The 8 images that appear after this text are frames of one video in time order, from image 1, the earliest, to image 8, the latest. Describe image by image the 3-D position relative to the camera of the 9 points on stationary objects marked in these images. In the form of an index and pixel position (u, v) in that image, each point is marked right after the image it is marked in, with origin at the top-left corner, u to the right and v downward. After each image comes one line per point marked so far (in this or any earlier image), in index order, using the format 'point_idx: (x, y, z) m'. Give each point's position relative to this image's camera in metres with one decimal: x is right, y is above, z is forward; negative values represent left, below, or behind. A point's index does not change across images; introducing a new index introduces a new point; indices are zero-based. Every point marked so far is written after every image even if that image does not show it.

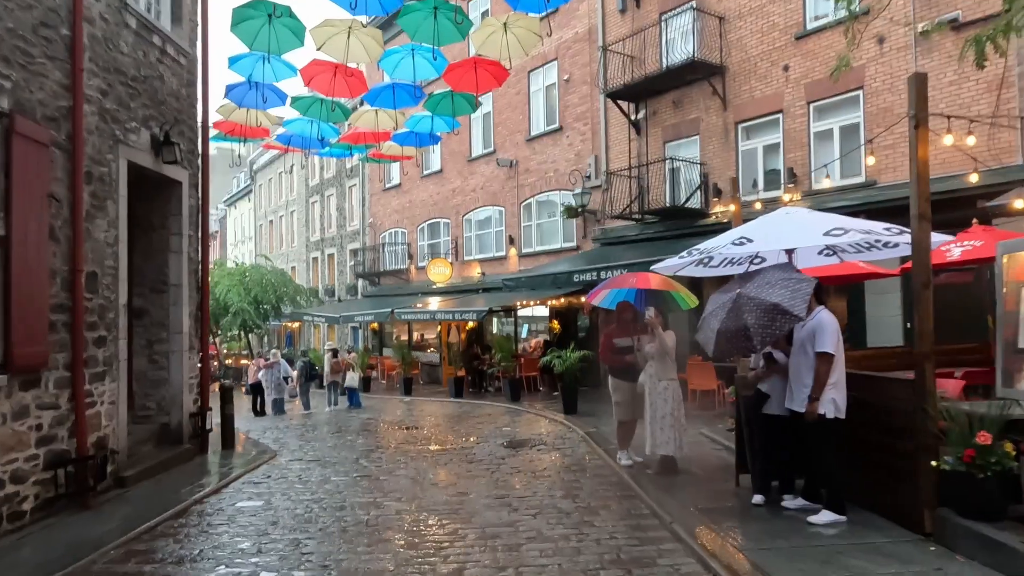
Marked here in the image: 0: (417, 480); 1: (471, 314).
0: (-1.2, -2.4, +8.6) m
1: (-1.2, -0.7, +19.2) m
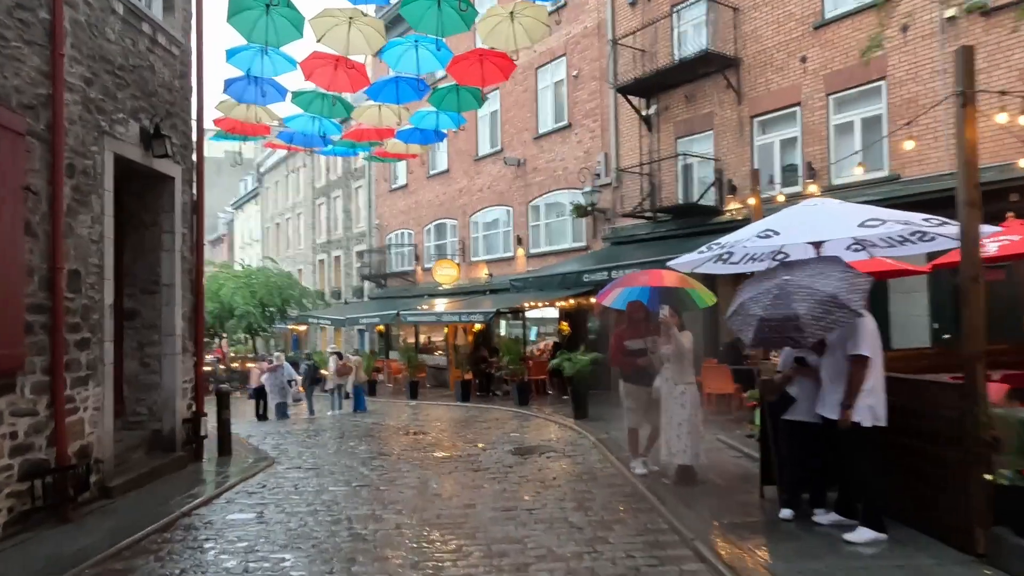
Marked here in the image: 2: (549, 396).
0: (-1.1, -2.4, +8.1) m
1: (-0.9, -0.8, +18.7) m
2: (+1.0, -2.8, +17.8) m
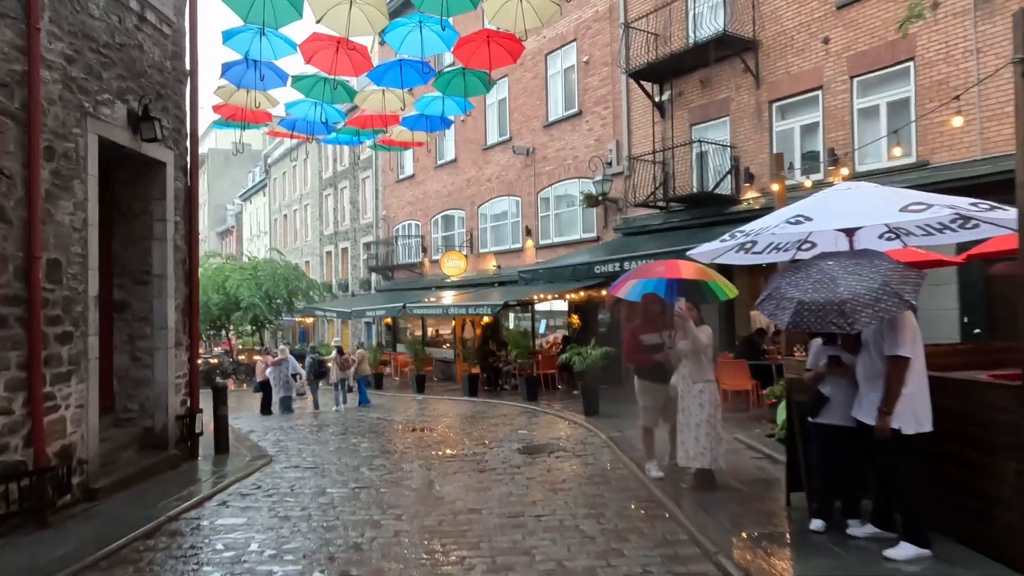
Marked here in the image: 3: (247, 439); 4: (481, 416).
0: (-1.0, -2.3, +7.6) m
1: (-0.7, -0.5, +18.2) m
2: (+1.2, -2.6, +17.4) m
3: (-4.8, -2.7, +12.4) m
4: (-0.7, -2.8, +14.7) m
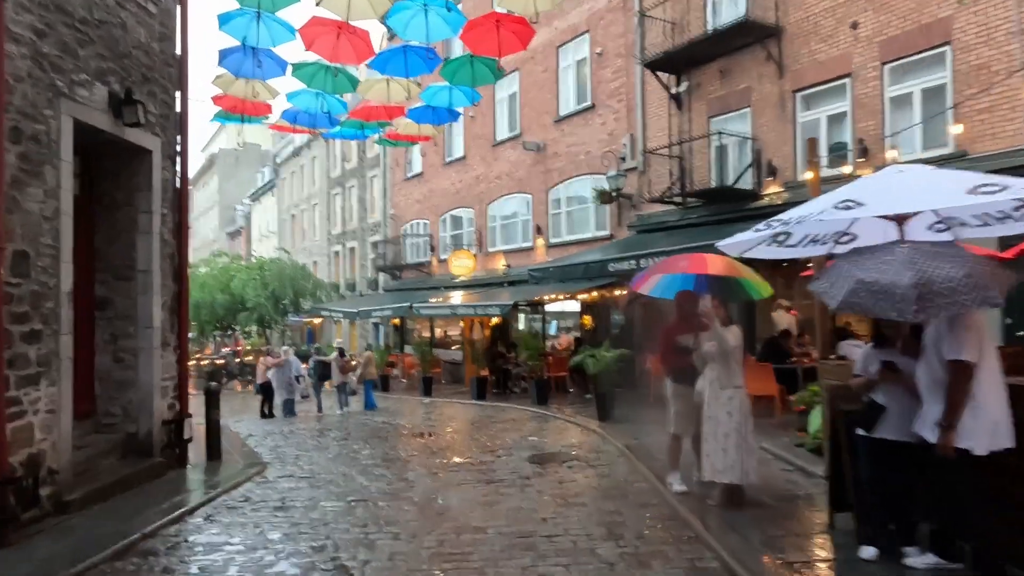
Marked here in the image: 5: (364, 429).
0: (-0.9, -2.3, +7.0) m
1: (-0.5, -0.5, +17.6) m
2: (+1.4, -2.6, +16.7) m
3: (-4.7, -2.7, +11.8) m
4: (-0.5, -2.7, +14.1) m
5: (-3.1, -3.0, +14.4) m
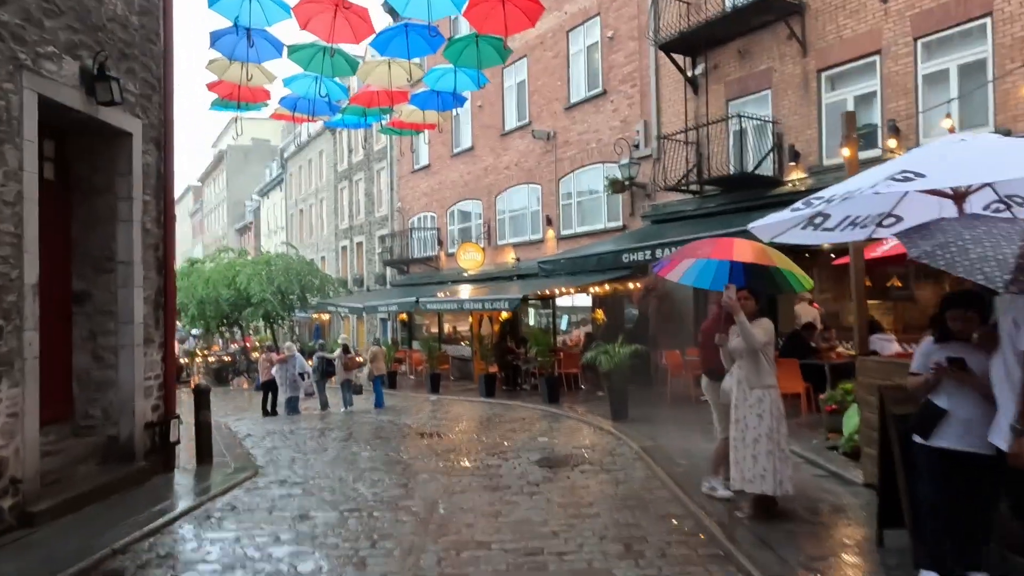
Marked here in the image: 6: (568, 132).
0: (-0.9, -2.2, +6.4) m
1: (-0.2, -0.4, +17.0) m
2: (+1.6, -2.5, +16.1) m
3: (-4.5, -2.6, +11.3) m
4: (-0.3, -2.6, +13.5) m
5: (-2.9, -2.8, +13.8) m
6: (+1.6, +4.4, +19.3) m
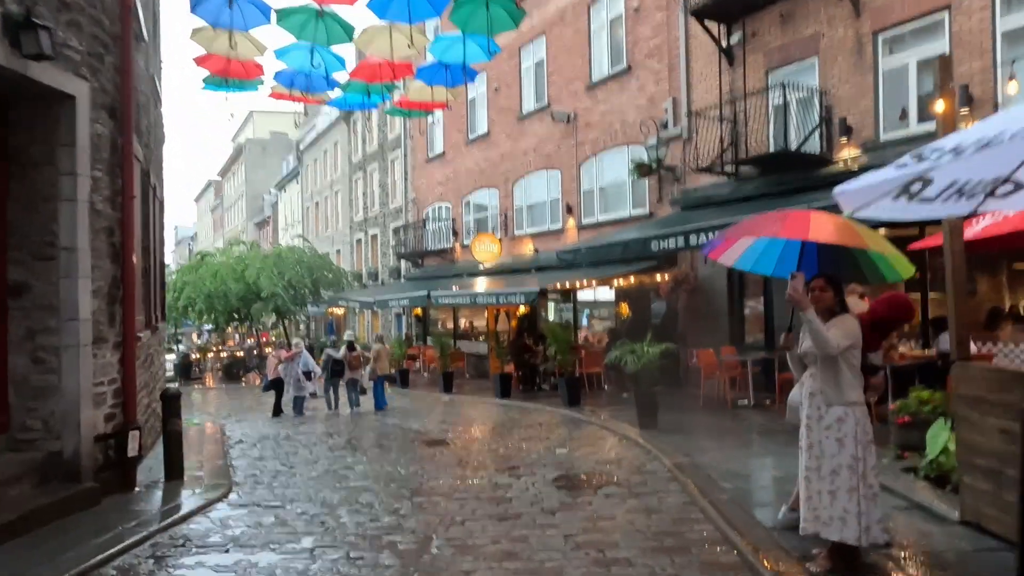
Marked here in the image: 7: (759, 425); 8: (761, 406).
0: (-0.8, -2.1, +5.2) m
1: (+0.2, -0.2, +15.7) m
2: (+2.0, -2.3, +14.7) m
3: (-4.3, -2.5, +10.2) m
4: (0.0, -2.5, +12.3) m
5: (-2.6, -2.7, +12.6) m
6: (+2.0, +4.6, +18.0) m
7: (+3.7, -2.0, +10.1) m
8: (+4.2, -2.0, +11.5) m
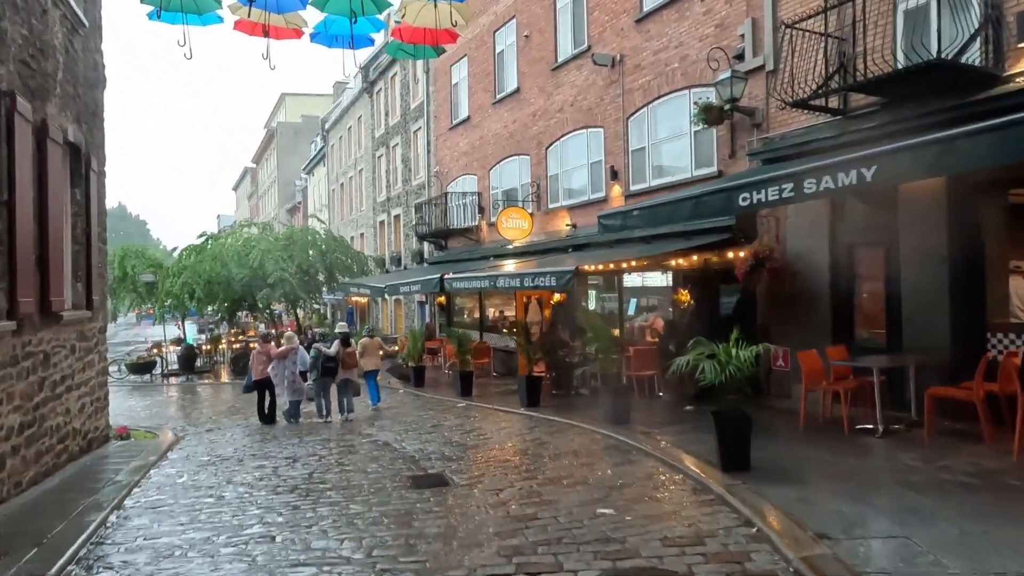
0: (-0.9, -1.9, +2.0) m
1: (+0.7, +0.2, +12.4) m
2: (+2.5, -2.0, +11.4) m
3: (-4.1, -2.2, +7.2) m
4: (+0.3, -2.1, +9.0) m
5: (-2.3, -2.4, +9.5) m
6: (+2.7, +5.0, +14.5) m
7: (+3.9, -1.8, +6.7) m
8: (+4.5, -1.7, +8.0) m
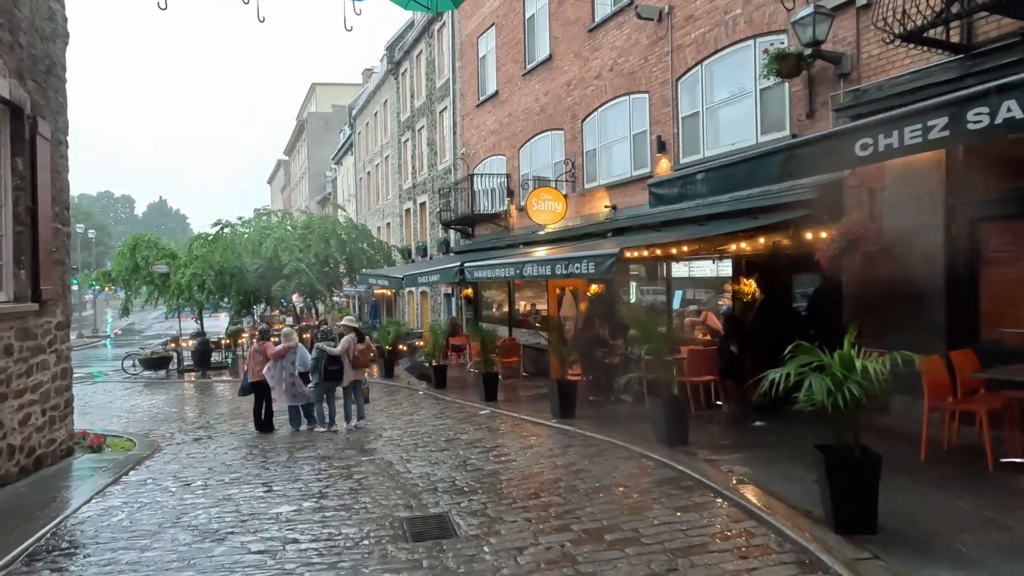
0: (-1.0, -1.8, +0.1) m
1: (+1.2, +0.3, +10.4) m
2: (+2.9, -1.8, +9.3) m
3: (-3.9, -2.1, +5.5) m
4: (+0.6, -2.0, +7.0) m
5: (-2.0, -2.2, +7.7) m
6: (+3.3, +5.2, +12.3) m
7: (+4.0, -1.6, +4.5) m
8: (+4.7, -1.6, +5.8) m
